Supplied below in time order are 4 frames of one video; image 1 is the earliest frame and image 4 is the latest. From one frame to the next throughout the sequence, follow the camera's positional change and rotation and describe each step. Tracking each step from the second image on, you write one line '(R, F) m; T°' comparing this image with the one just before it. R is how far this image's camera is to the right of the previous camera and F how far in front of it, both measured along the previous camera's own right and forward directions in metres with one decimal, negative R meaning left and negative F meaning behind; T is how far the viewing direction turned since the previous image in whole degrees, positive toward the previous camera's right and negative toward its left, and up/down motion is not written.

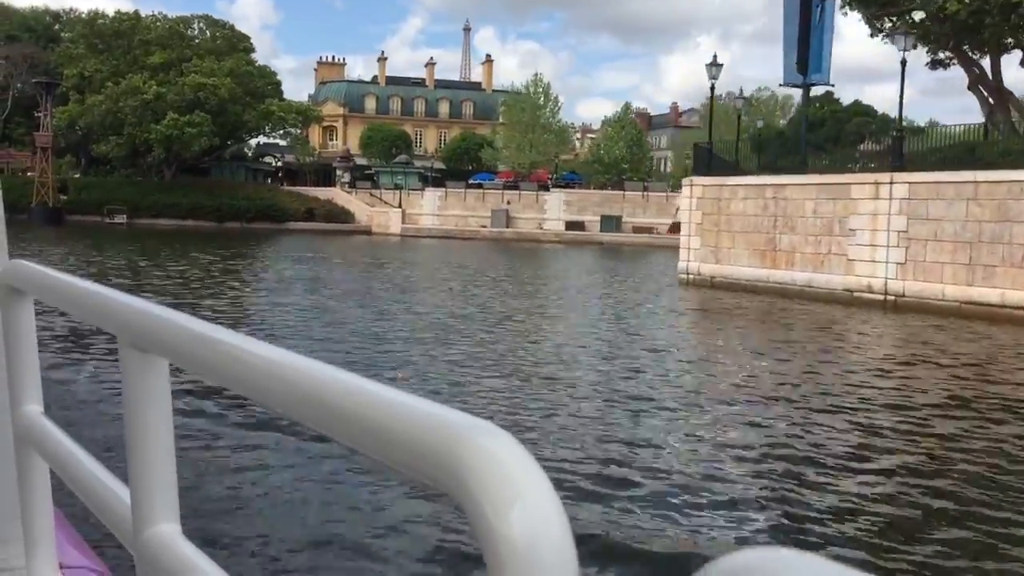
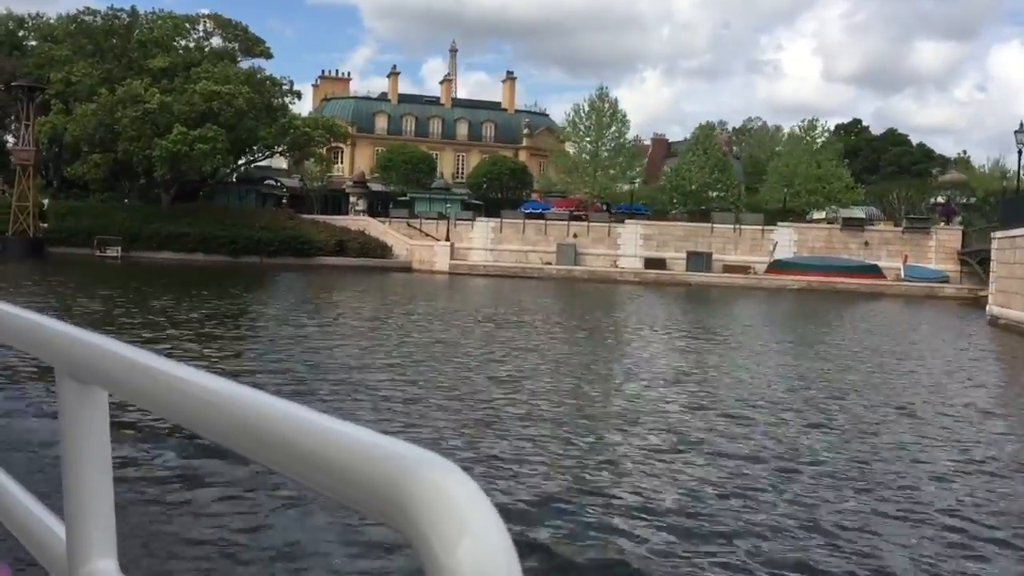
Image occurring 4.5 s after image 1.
(-3.0, +4.4) m; +3°
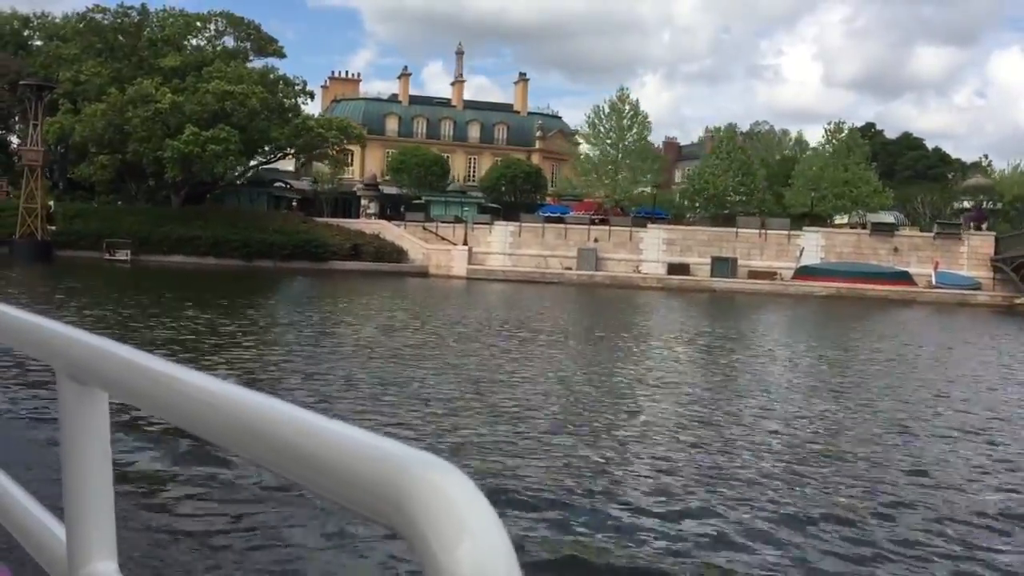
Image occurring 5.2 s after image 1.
(-0.5, +0.6) m; 0°
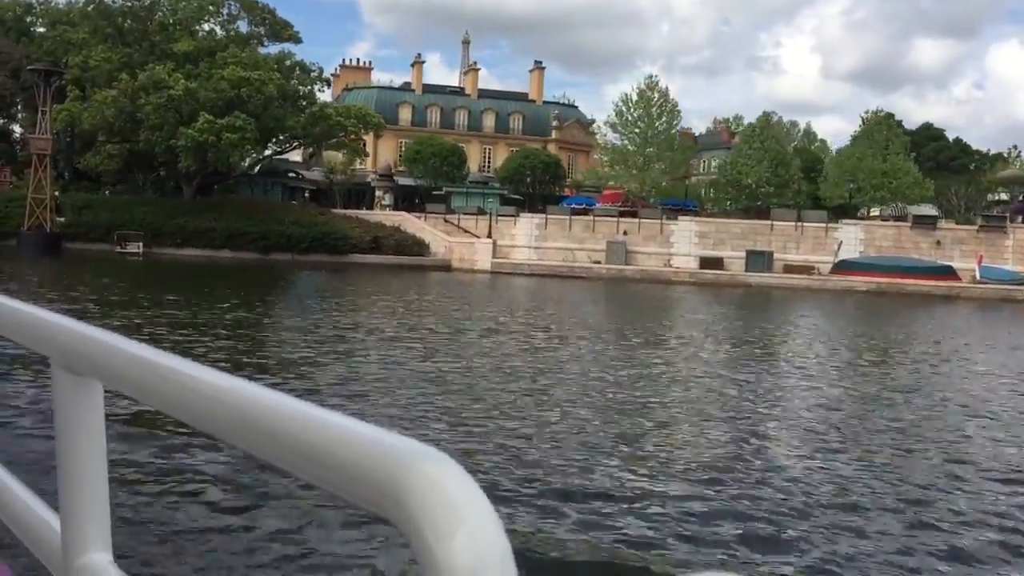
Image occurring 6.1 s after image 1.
(-0.7, +0.9) m; 0°
